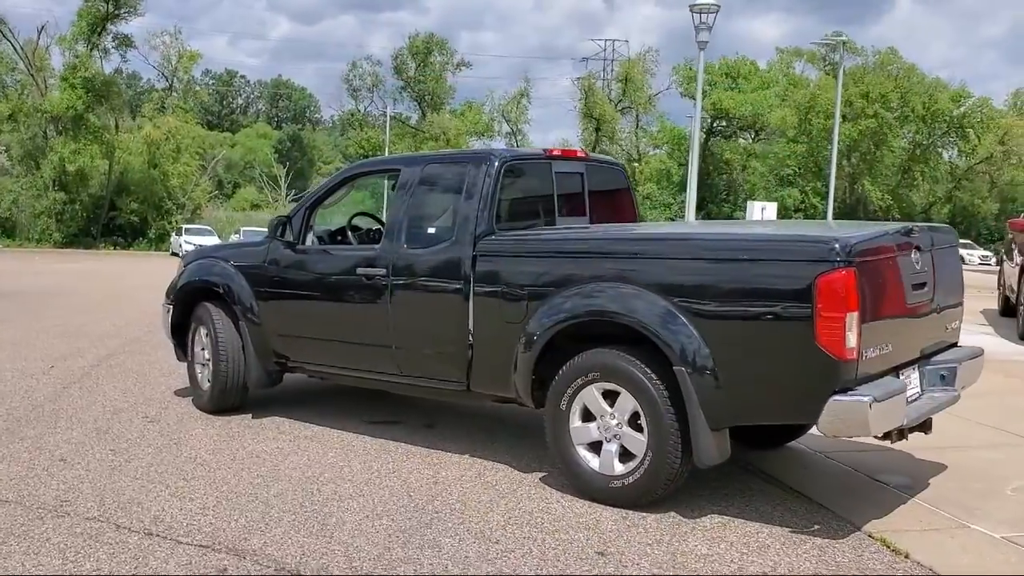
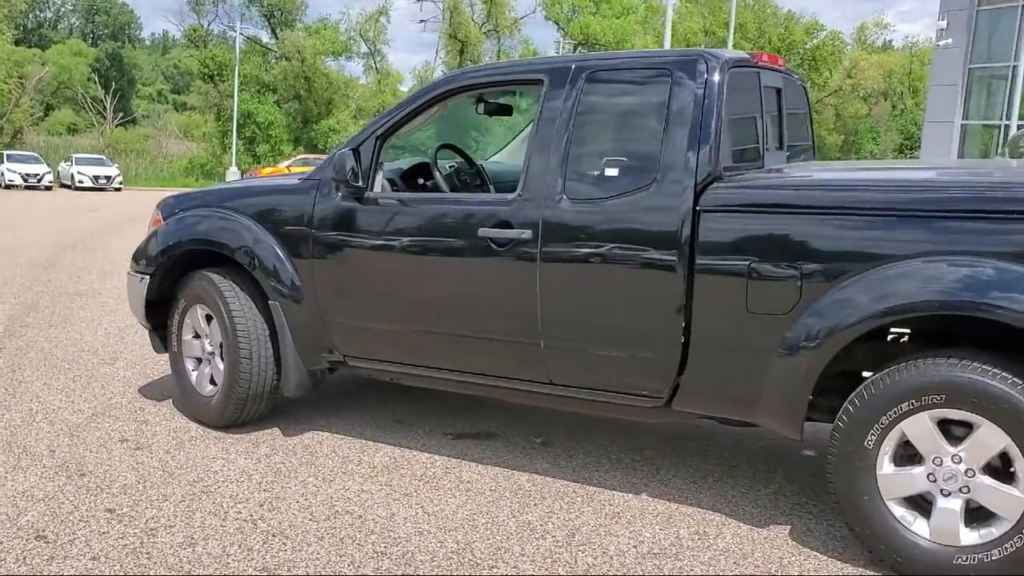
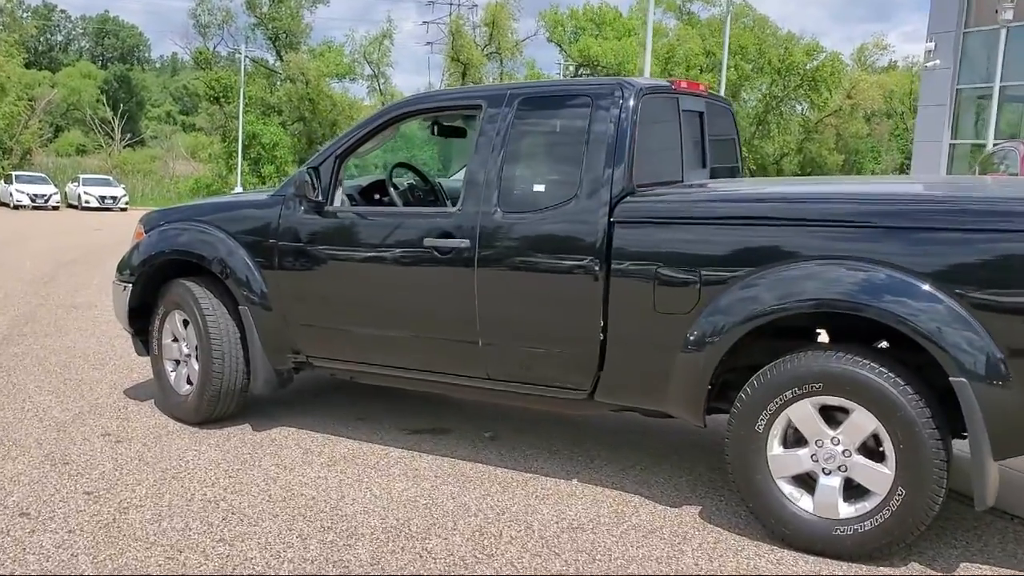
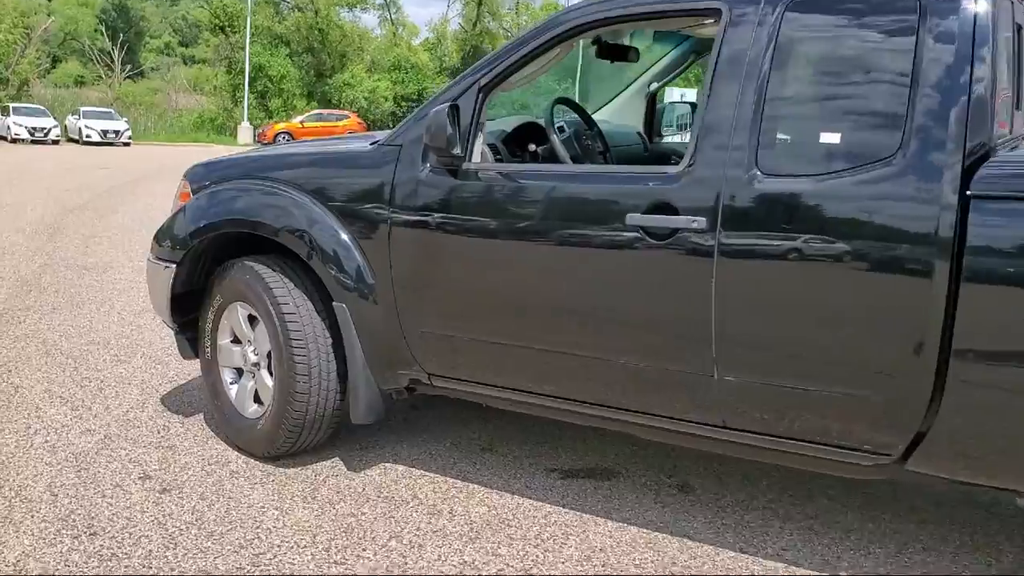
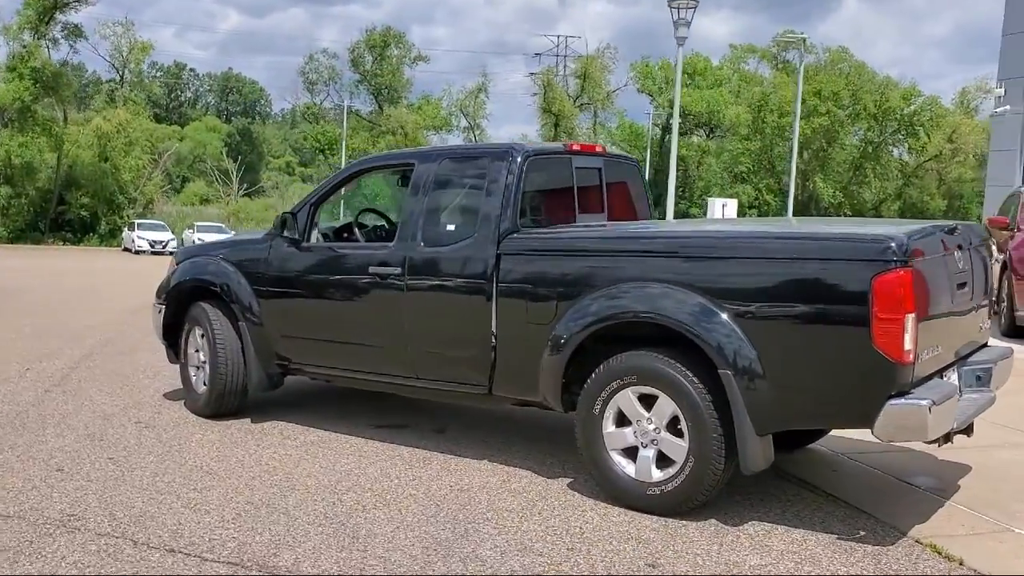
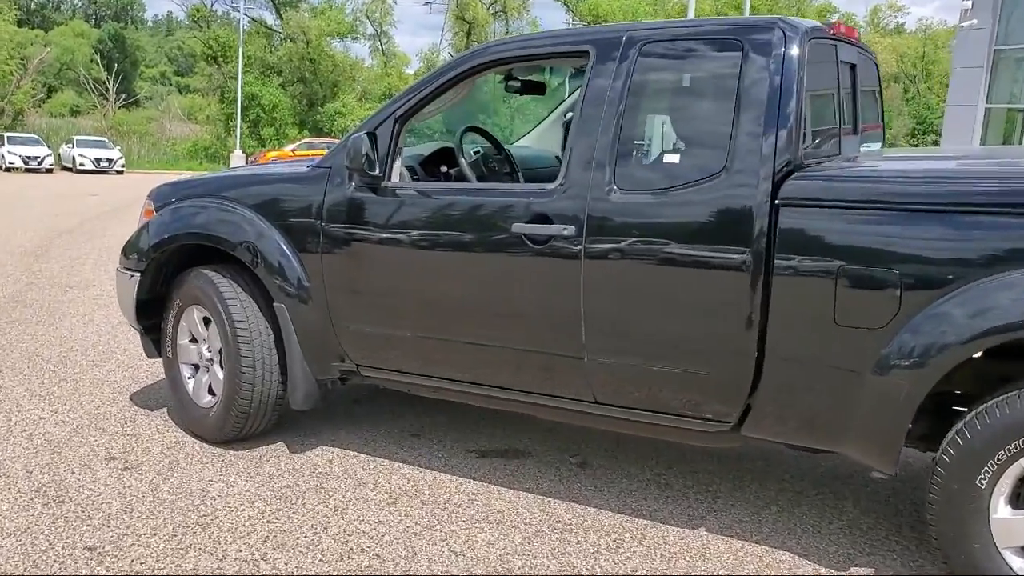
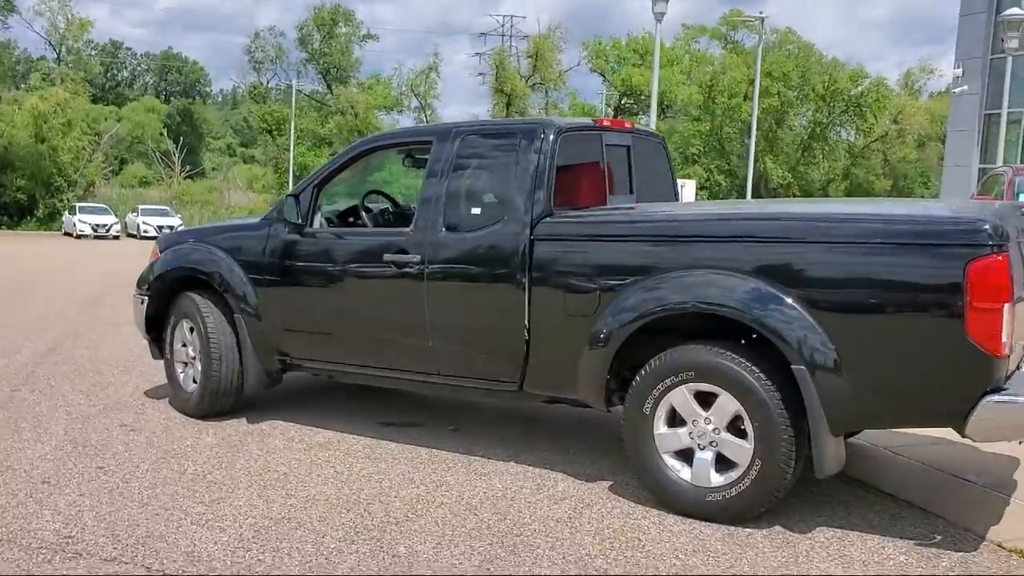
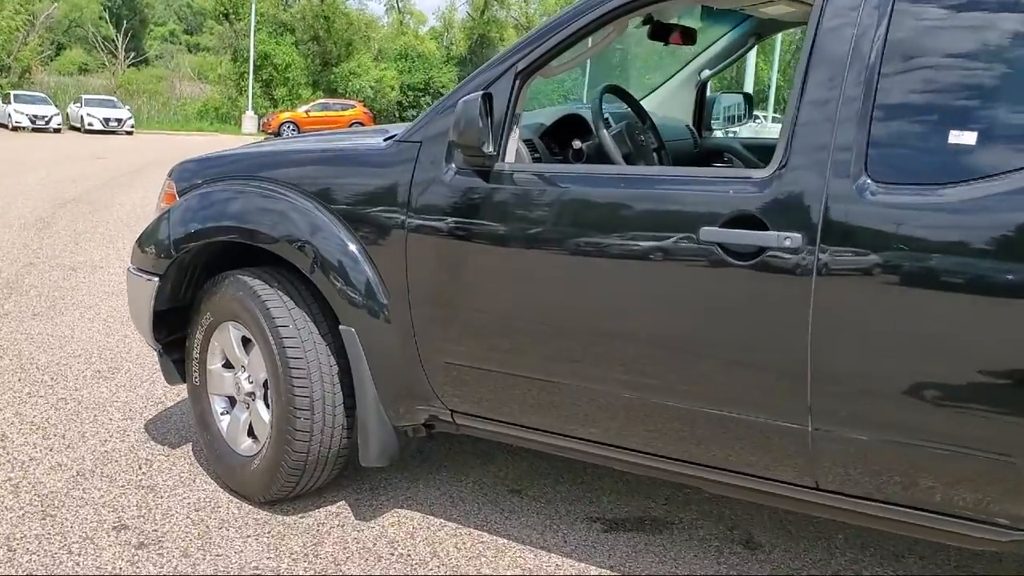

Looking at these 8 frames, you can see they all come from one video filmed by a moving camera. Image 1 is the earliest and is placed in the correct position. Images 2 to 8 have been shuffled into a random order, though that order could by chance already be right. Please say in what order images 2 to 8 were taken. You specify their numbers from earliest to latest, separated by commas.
5, 7, 3, 2, 6, 4, 8
